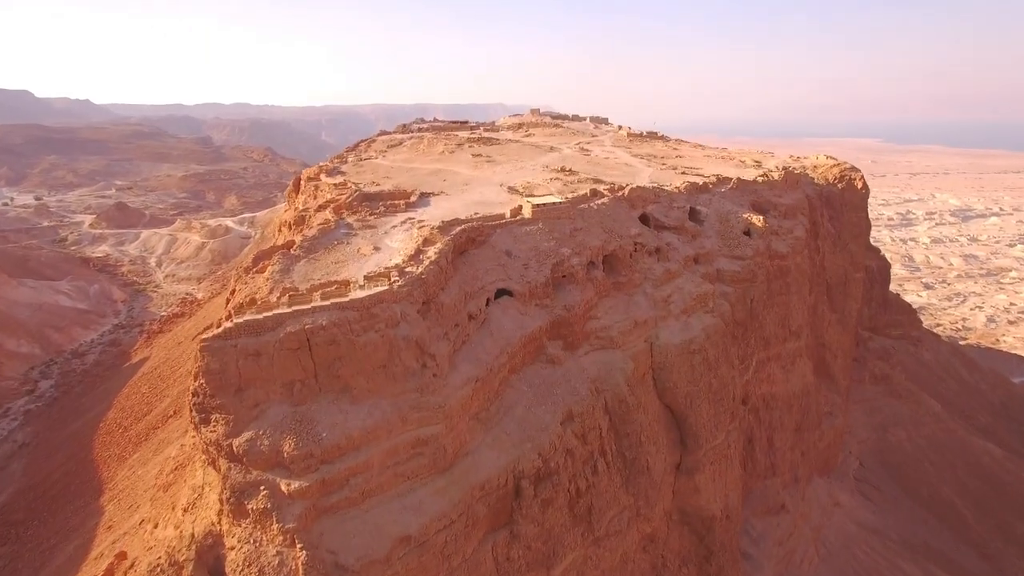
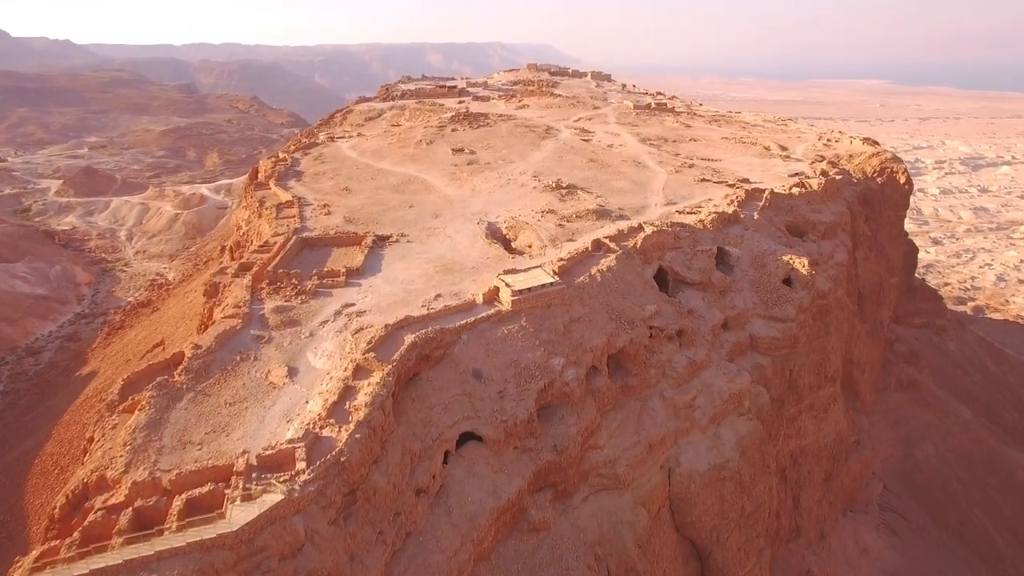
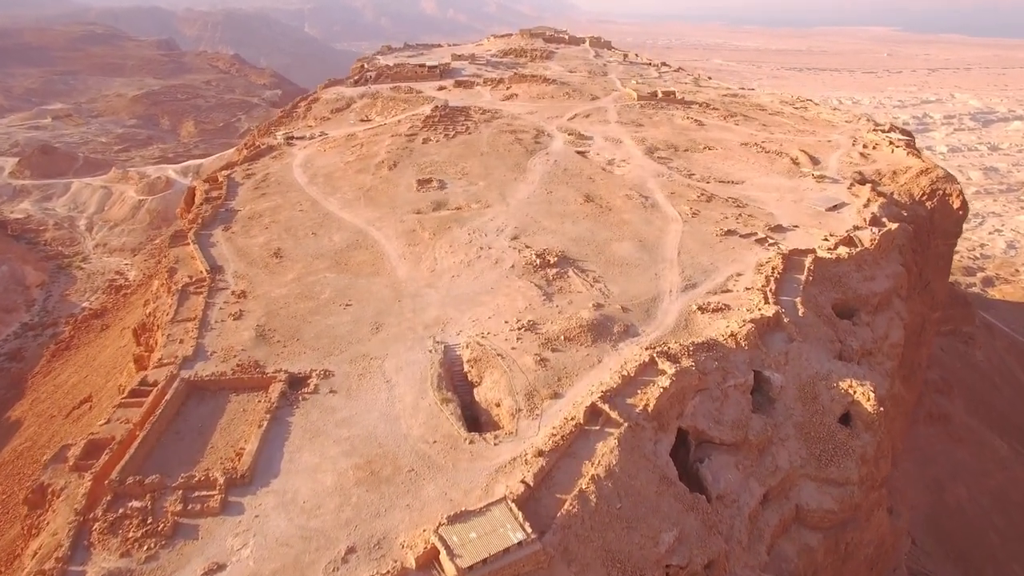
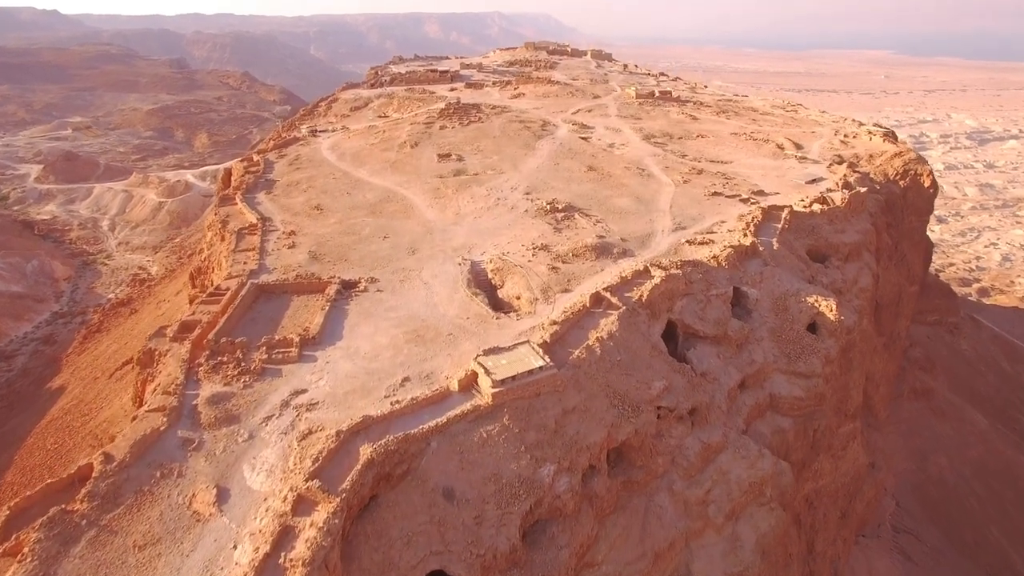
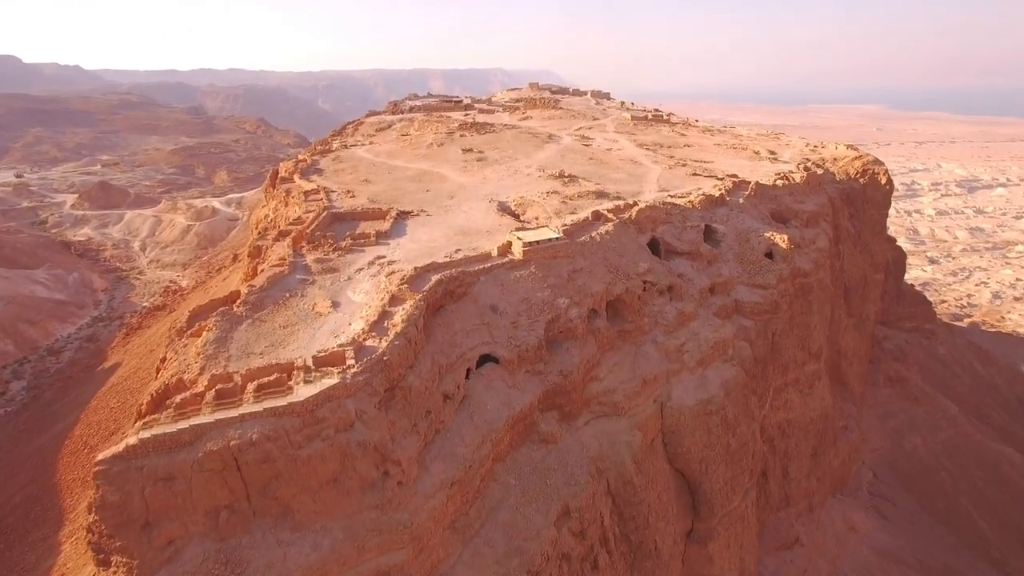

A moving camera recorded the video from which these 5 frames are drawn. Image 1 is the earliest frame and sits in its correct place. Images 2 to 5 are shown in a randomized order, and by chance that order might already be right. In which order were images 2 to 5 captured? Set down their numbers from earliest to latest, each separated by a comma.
5, 2, 4, 3
